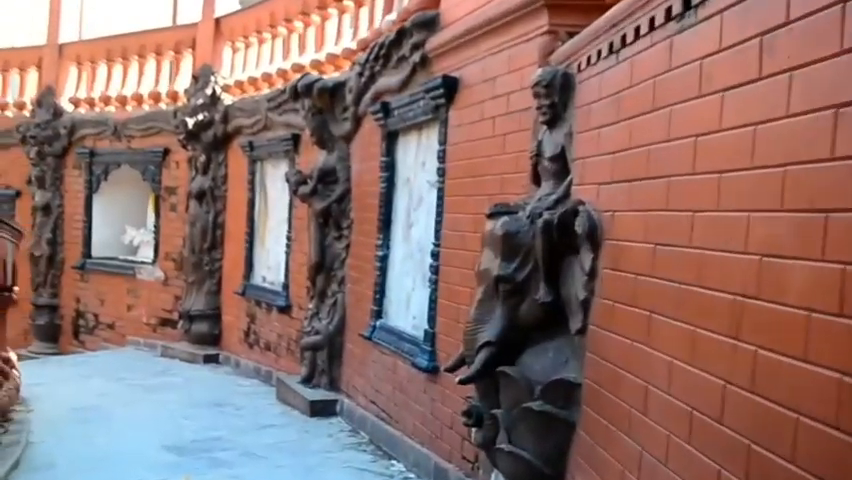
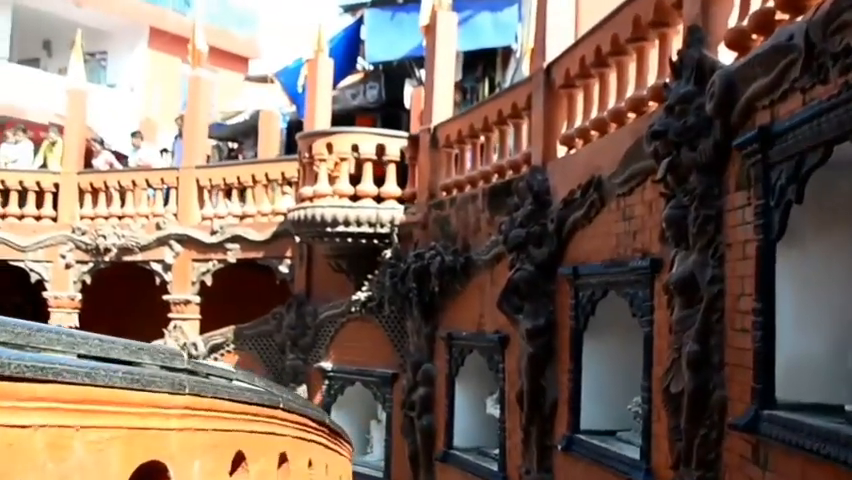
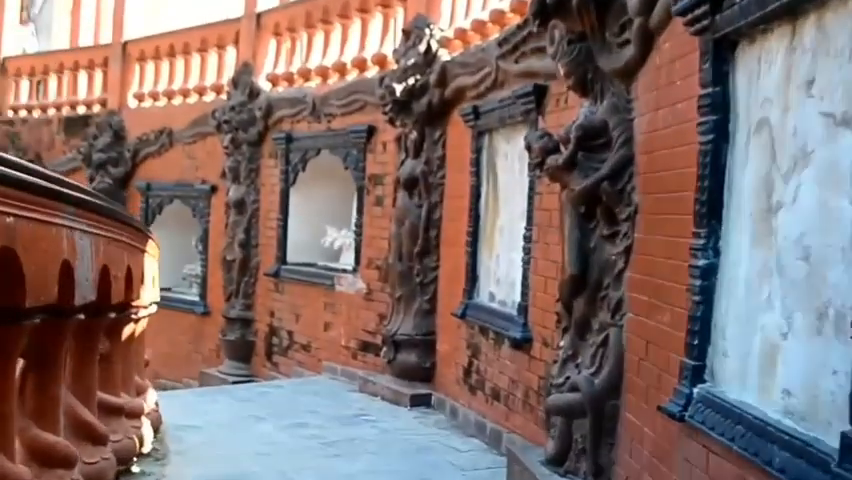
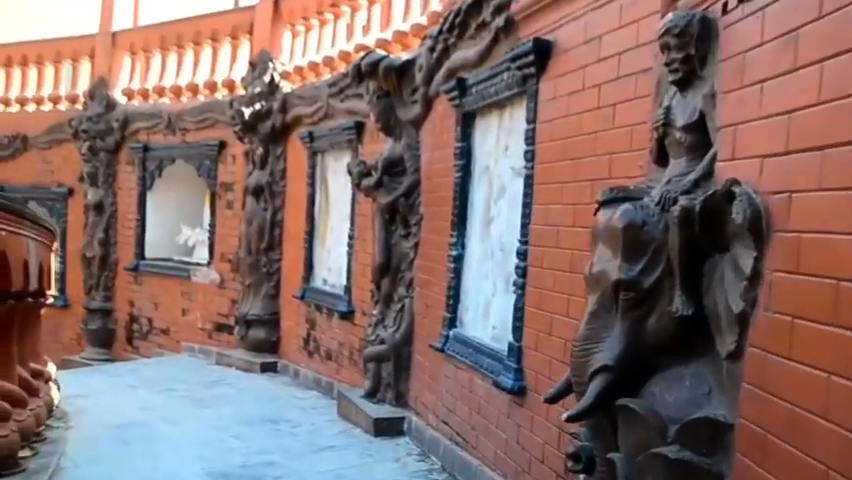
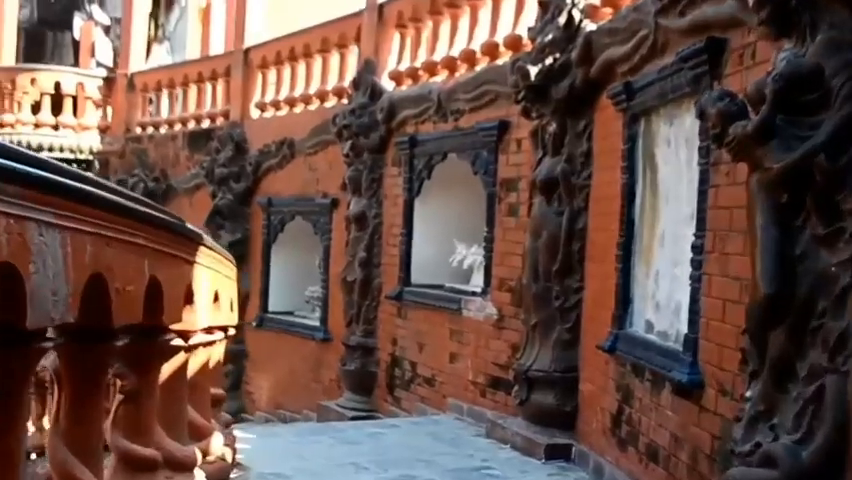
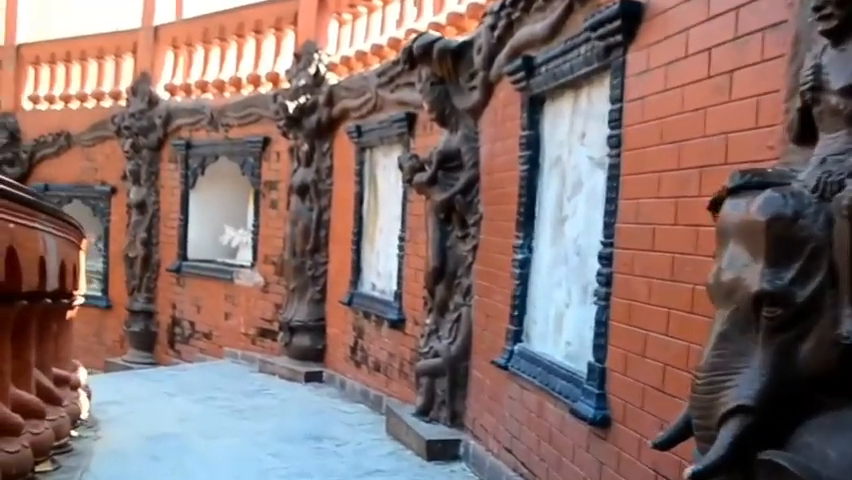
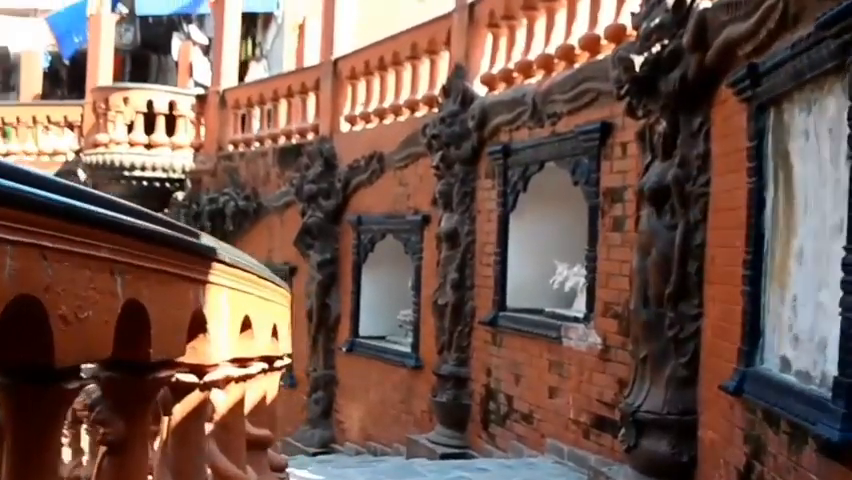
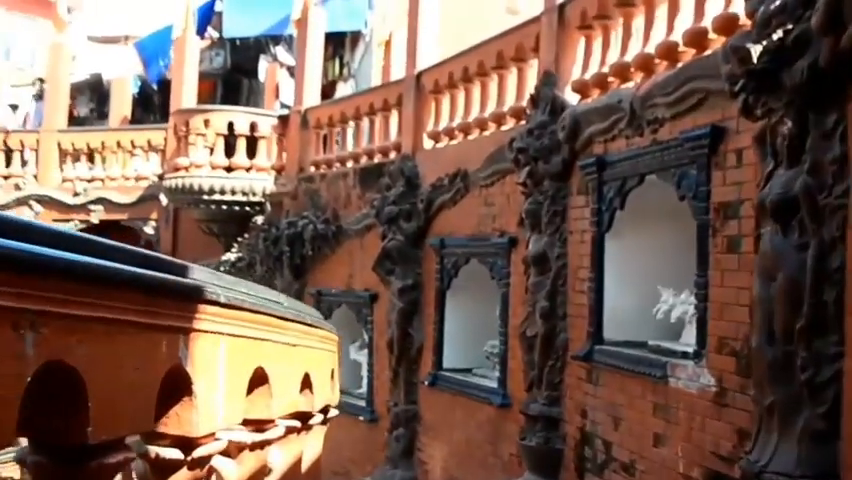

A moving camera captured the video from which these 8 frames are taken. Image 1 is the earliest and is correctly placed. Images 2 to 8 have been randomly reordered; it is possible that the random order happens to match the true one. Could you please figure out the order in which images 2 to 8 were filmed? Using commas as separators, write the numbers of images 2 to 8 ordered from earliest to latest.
4, 6, 3, 5, 7, 8, 2
